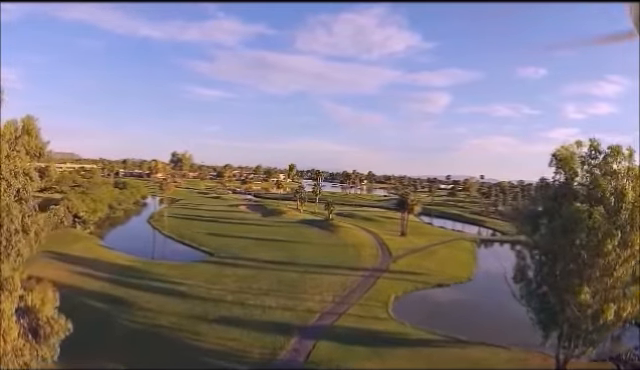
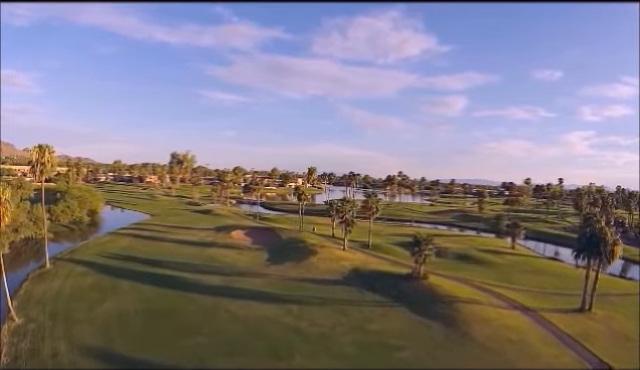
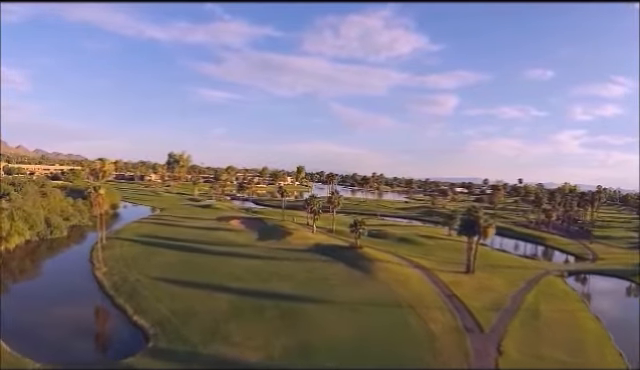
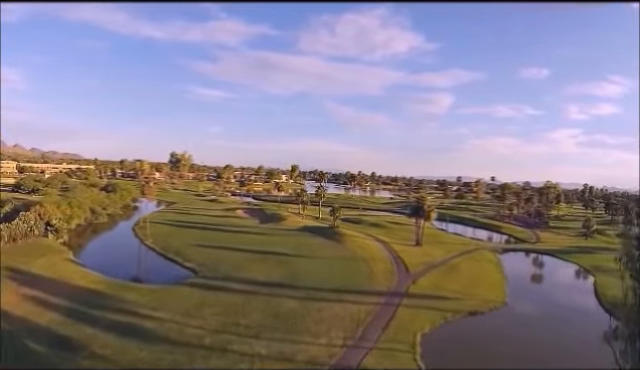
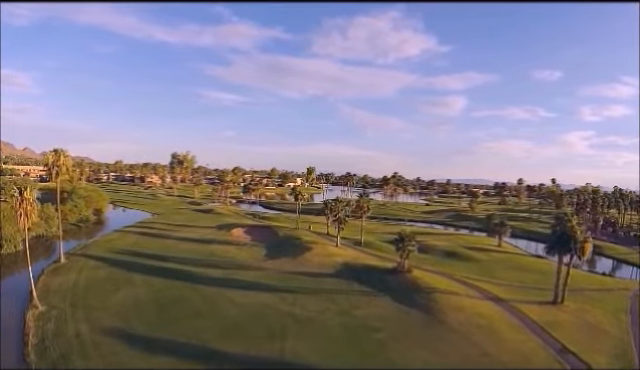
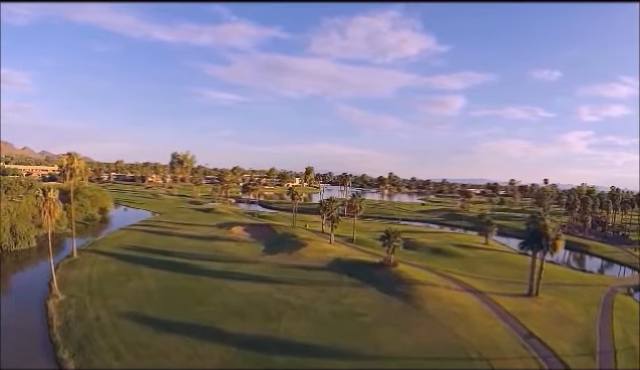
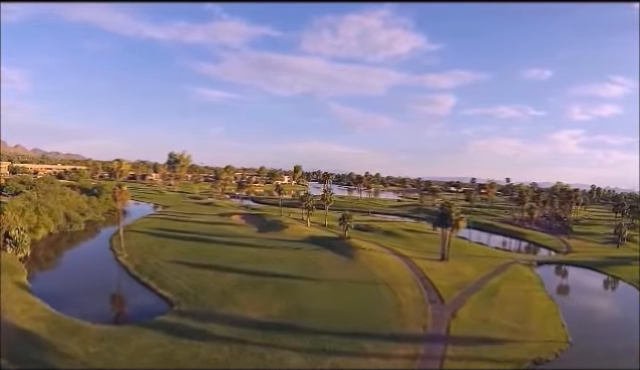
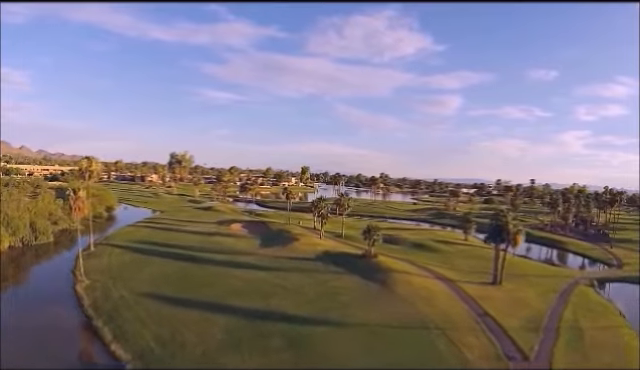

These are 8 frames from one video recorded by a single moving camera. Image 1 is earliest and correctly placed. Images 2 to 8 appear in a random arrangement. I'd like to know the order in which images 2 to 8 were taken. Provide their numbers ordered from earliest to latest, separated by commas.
4, 7, 3, 8, 6, 5, 2
